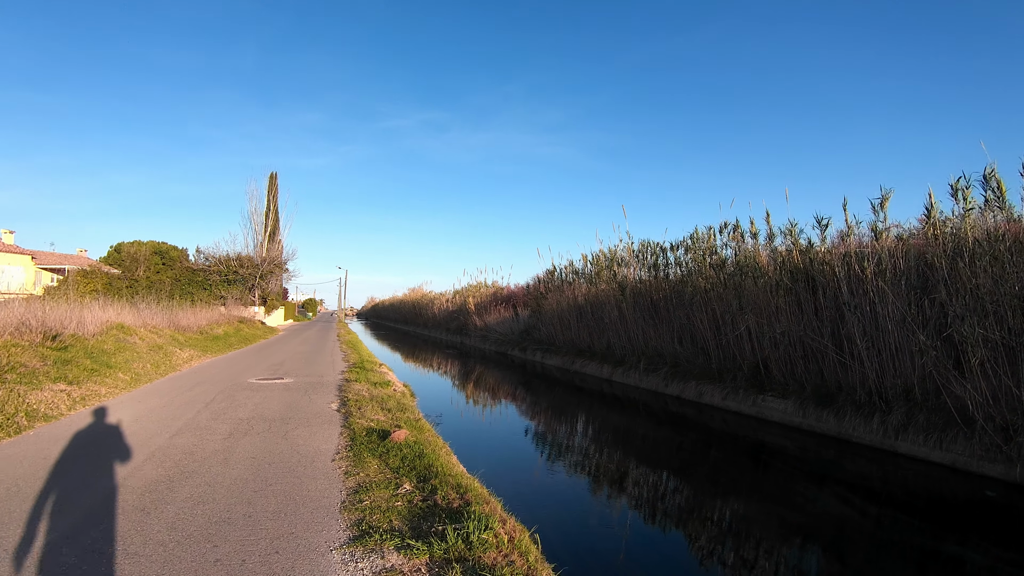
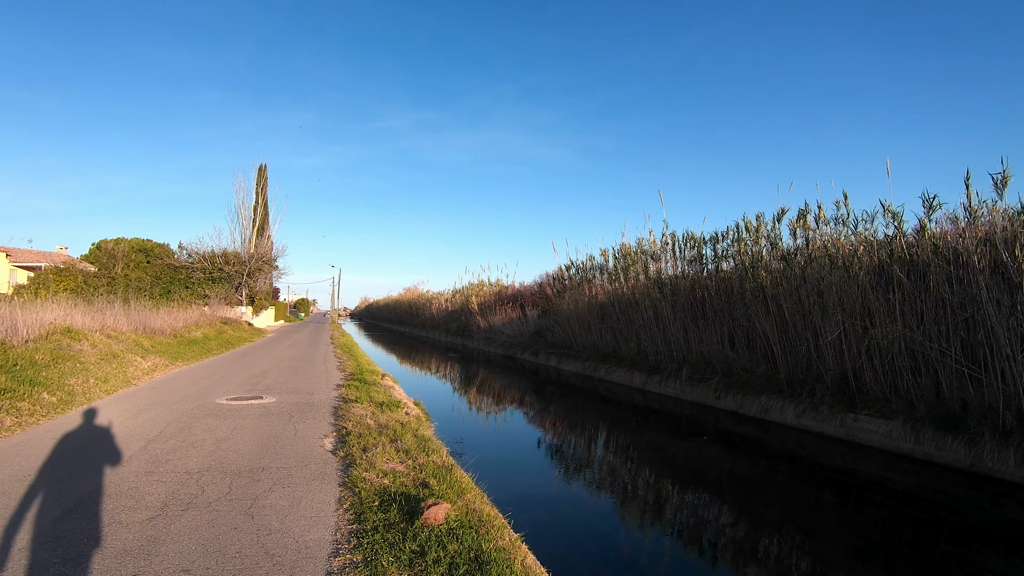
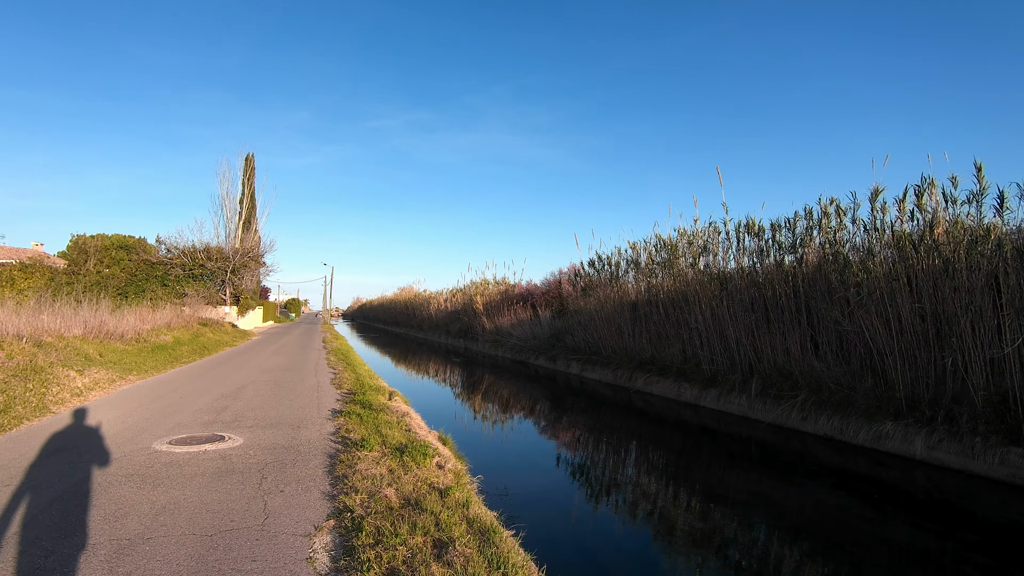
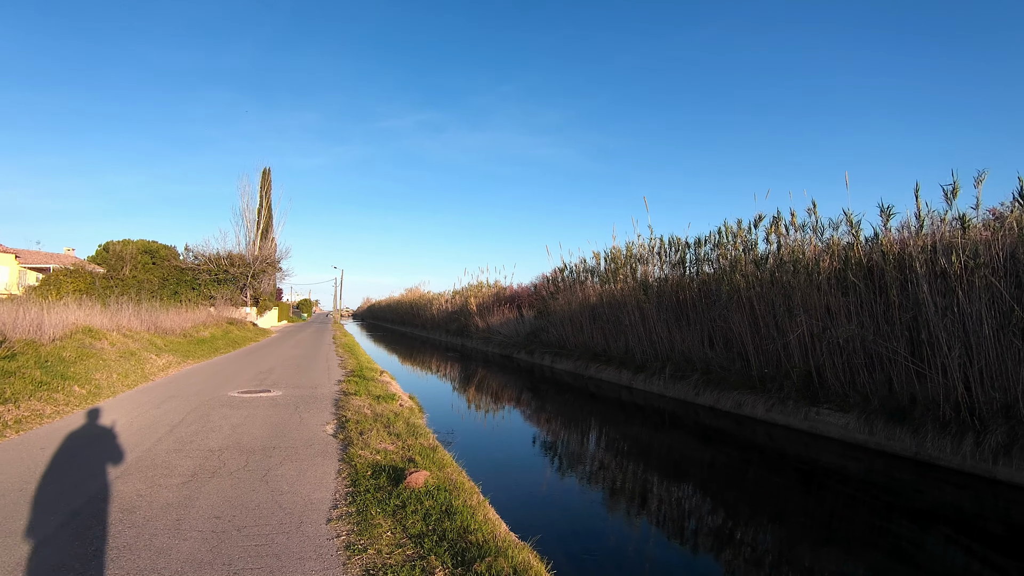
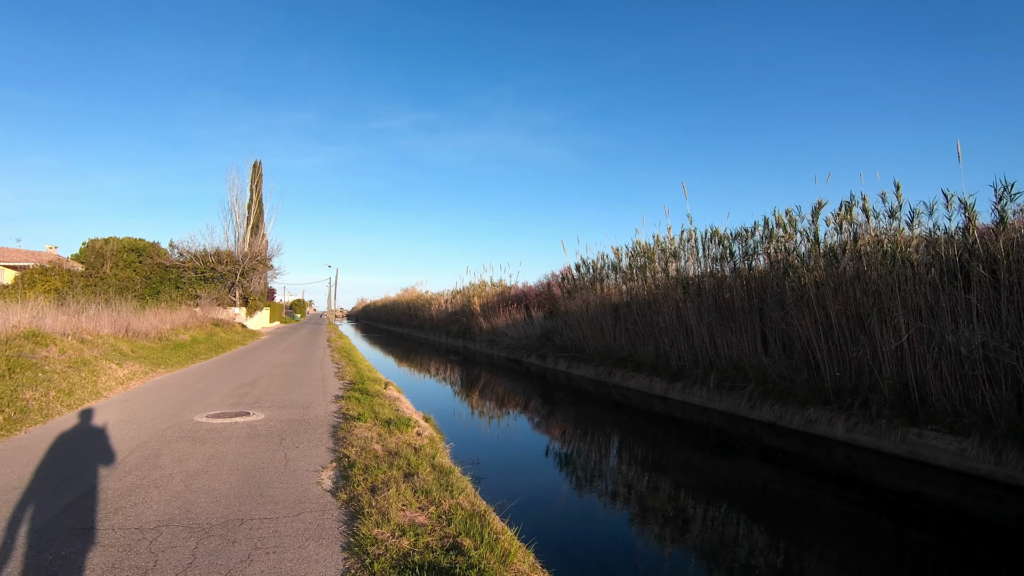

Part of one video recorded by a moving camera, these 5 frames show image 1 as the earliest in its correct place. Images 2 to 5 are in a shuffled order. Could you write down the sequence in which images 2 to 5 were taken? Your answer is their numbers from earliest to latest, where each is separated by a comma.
4, 2, 5, 3
